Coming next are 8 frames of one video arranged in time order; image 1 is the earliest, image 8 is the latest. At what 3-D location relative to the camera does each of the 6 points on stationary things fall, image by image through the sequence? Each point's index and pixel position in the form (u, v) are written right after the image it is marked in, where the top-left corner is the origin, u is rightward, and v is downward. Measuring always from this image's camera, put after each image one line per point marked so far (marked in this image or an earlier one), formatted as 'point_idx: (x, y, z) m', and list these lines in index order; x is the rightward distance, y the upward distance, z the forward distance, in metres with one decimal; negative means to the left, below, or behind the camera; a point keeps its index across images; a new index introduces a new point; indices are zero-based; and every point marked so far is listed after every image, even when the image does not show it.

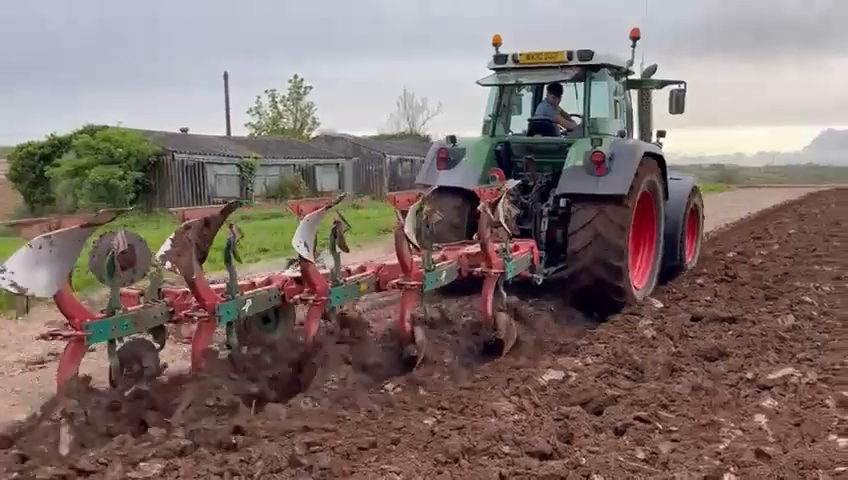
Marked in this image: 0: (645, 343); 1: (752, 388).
0: (+3.7, -1.7, +9.0) m
1: (+4.8, -2.2, +7.8) m
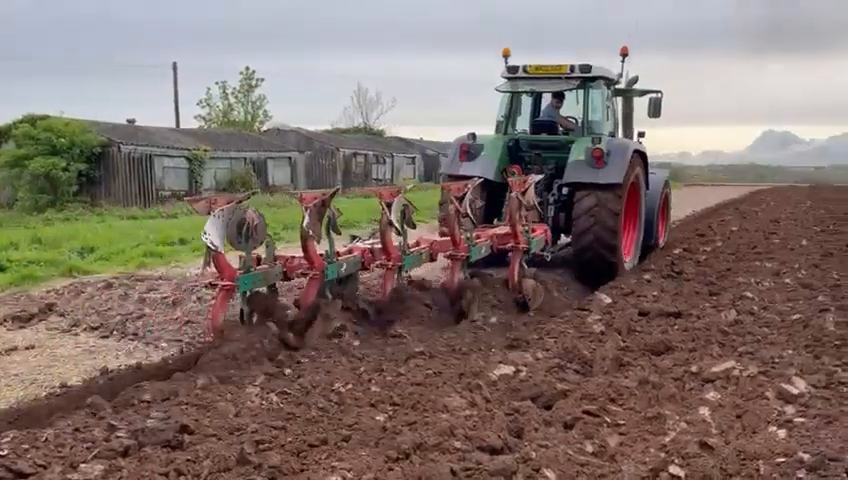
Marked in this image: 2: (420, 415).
0: (+2.9, -1.7, +9.1) m
1: (+4.1, -2.1, +7.9) m
2: (0.0, -2.4, +7.4) m
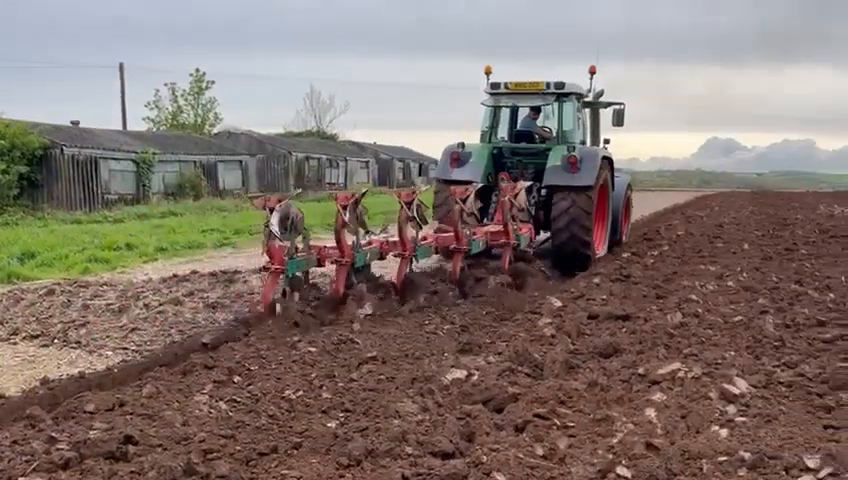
0: (+2.1, -1.7, +9.2) m
1: (+3.3, -2.2, +8.1) m
2: (-0.7, -2.5, +7.3) m
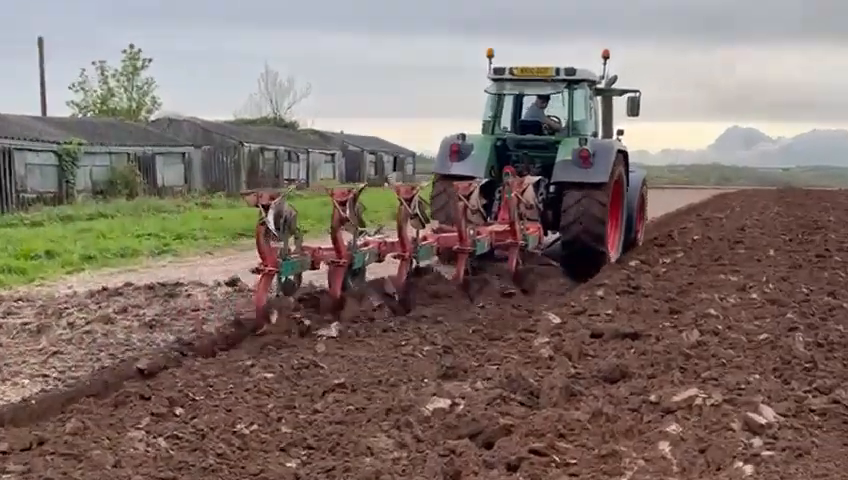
0: (+1.7, -1.8, +7.9) m
1: (+3.0, -2.3, +6.9) m
2: (-1.0, -2.6, +6.0) m
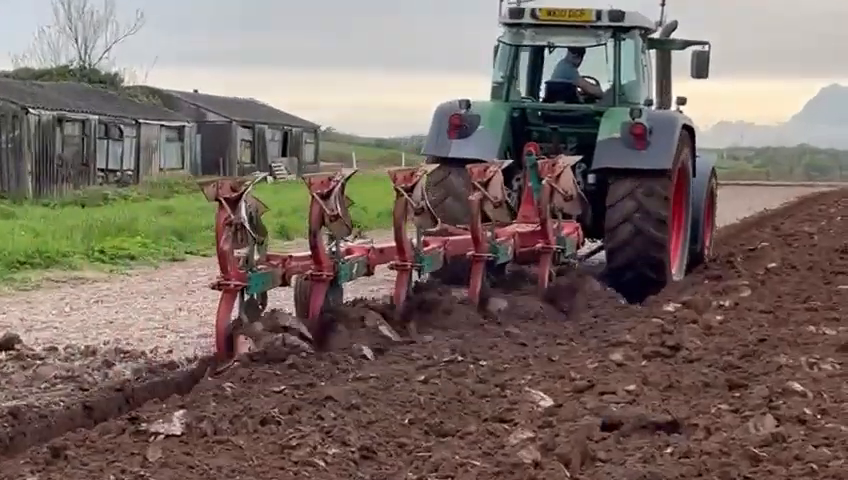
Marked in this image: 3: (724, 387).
0: (+0.9, -2.1, +5.0) m
1: (+2.2, -2.5, +4.0) m
2: (-1.8, -2.9, +3.0) m
3: (+2.9, -1.4, +5.3) m
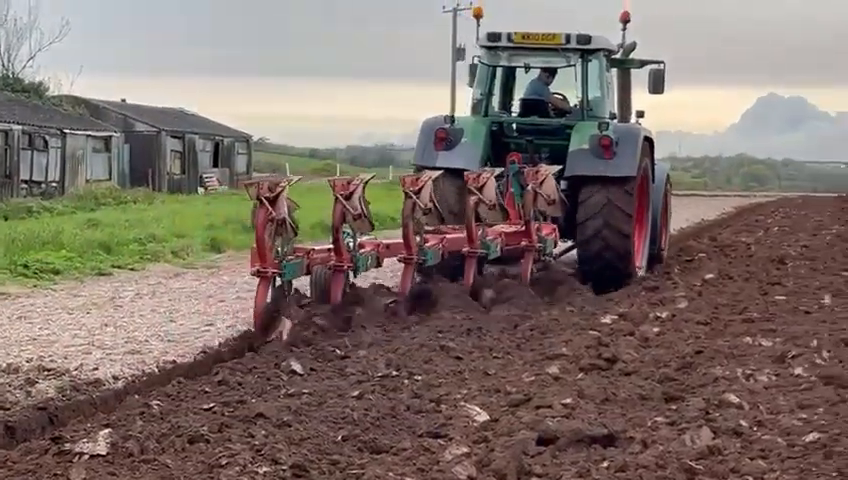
0: (+0.3, -2.2, +5.0) m
1: (+1.7, -2.6, +4.0) m
2: (-2.3, -3.1, +2.9) m
3: (+2.3, -1.5, +5.3) m
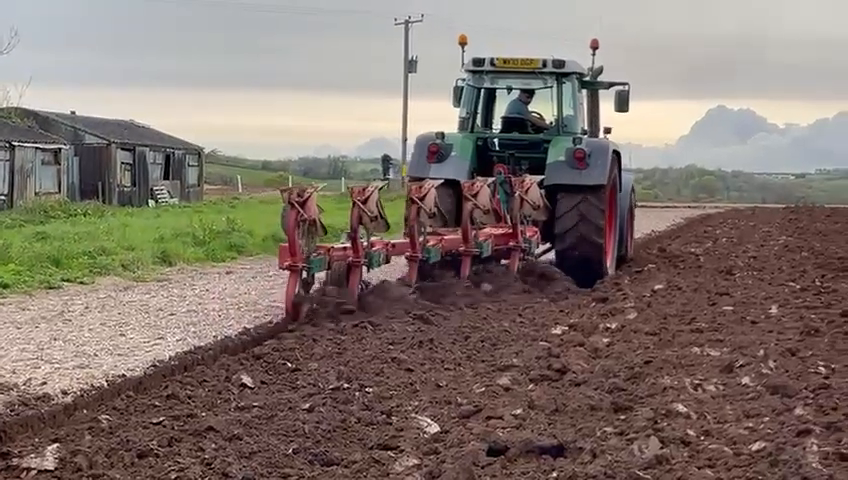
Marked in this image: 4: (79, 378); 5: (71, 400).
0: (-0.1, -2.3, +5.0) m
1: (+1.2, -2.7, +4.0) m
2: (-2.7, -3.2, +2.9) m
3: (+1.9, -1.6, +5.3) m
4: (-3.3, -1.3, +5.1) m
5: (-3.1, -1.4, +4.7) m
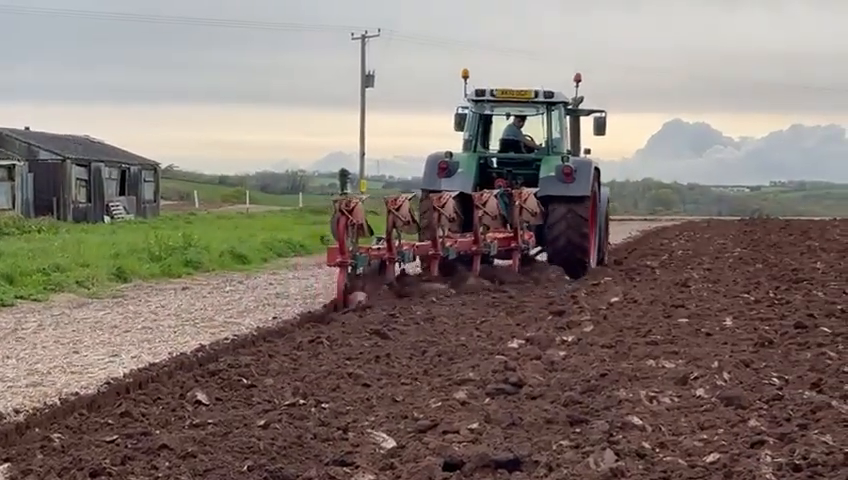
0: (-0.5, -2.4, +5.0) m
1: (+0.9, -2.9, +4.1) m
2: (-3.0, -3.3, +2.9) m
3: (+1.5, -1.7, +5.4) m
4: (-3.7, -1.5, +5.1) m
5: (-3.5, -1.6, +4.7) m
